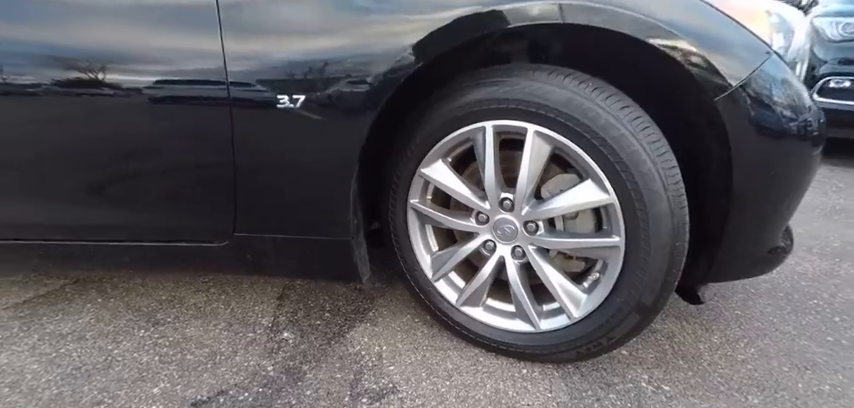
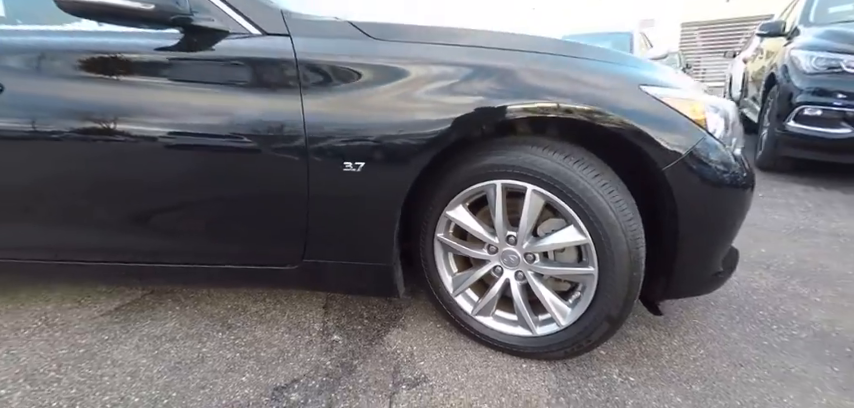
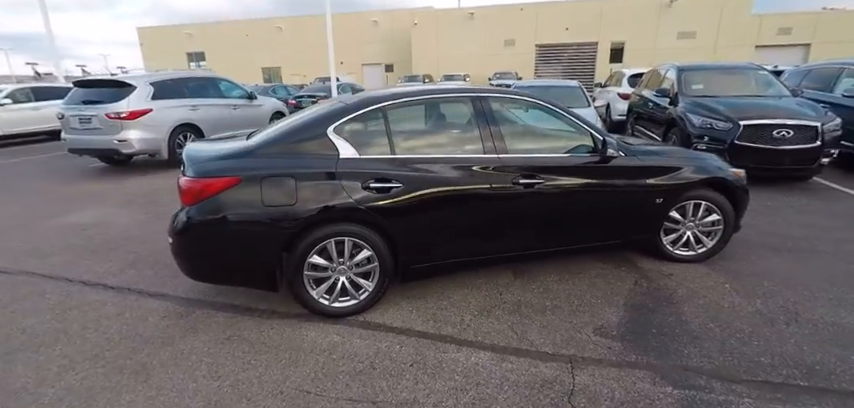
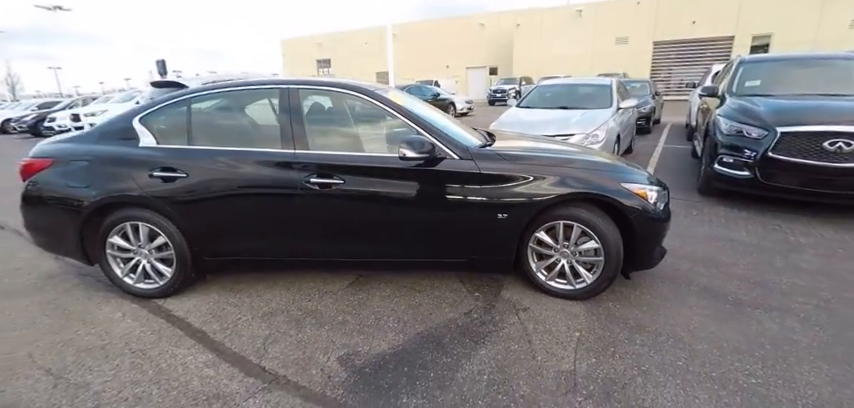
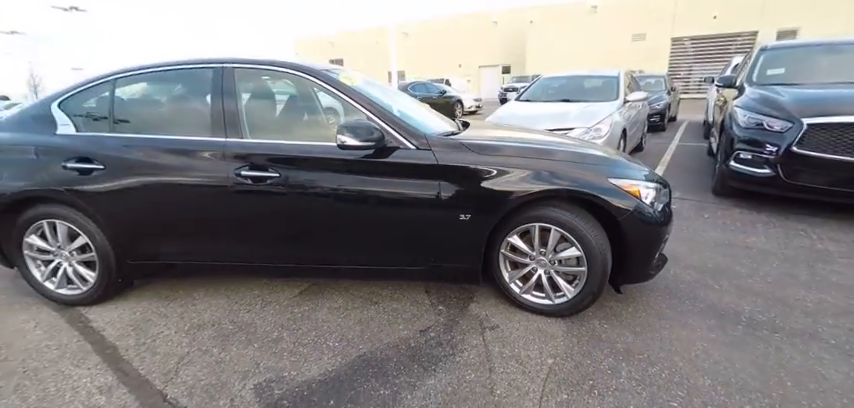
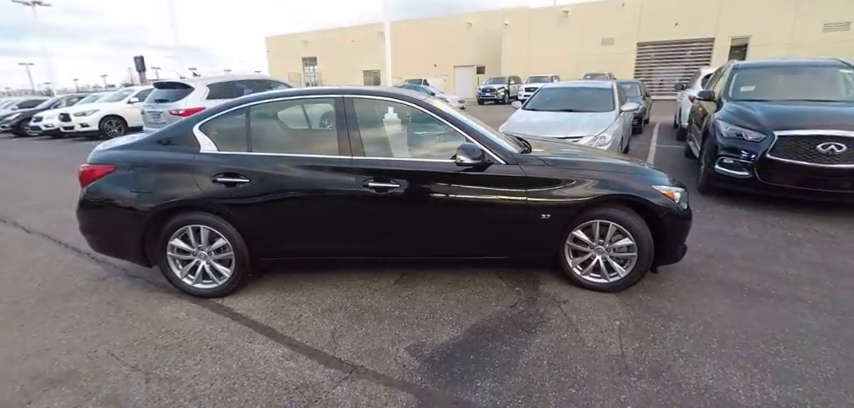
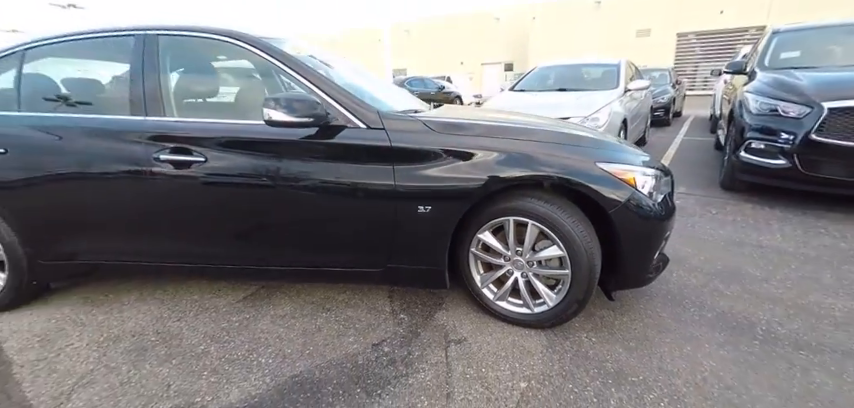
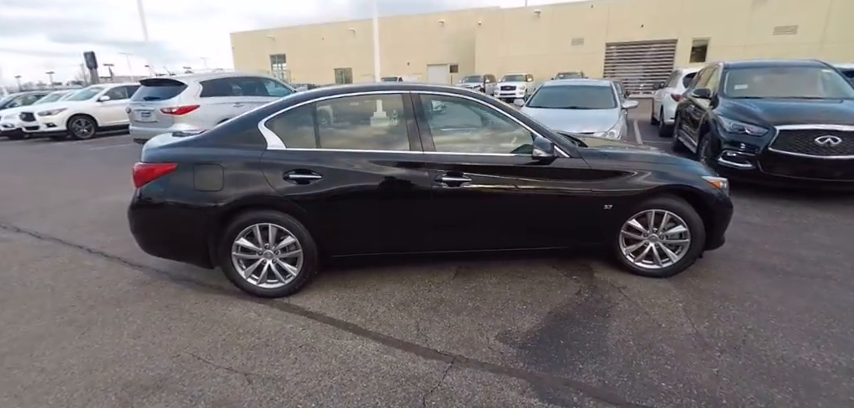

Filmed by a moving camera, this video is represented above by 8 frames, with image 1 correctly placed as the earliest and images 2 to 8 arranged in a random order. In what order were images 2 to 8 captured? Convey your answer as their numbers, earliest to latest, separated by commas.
2, 7, 5, 4, 6, 8, 3
